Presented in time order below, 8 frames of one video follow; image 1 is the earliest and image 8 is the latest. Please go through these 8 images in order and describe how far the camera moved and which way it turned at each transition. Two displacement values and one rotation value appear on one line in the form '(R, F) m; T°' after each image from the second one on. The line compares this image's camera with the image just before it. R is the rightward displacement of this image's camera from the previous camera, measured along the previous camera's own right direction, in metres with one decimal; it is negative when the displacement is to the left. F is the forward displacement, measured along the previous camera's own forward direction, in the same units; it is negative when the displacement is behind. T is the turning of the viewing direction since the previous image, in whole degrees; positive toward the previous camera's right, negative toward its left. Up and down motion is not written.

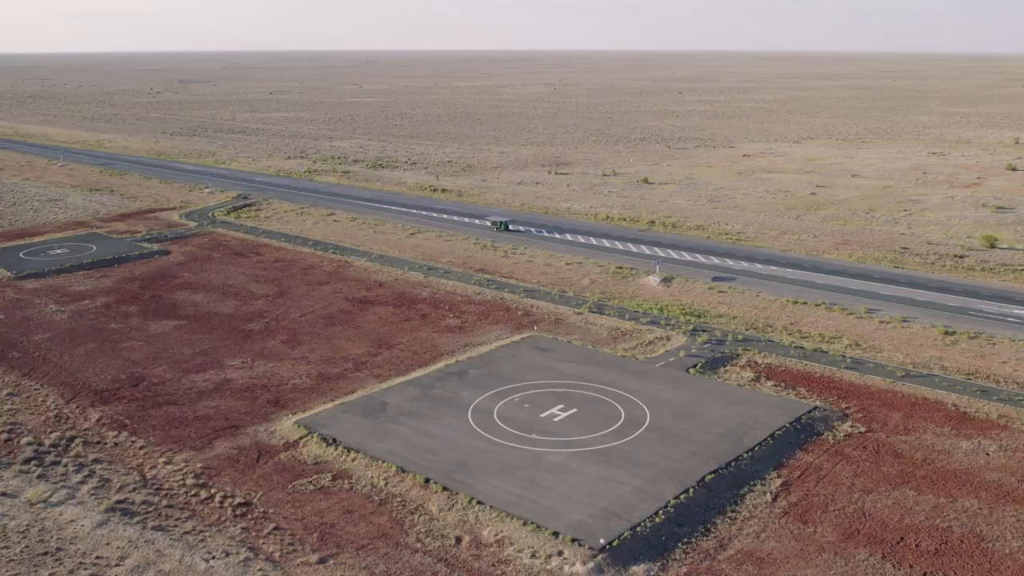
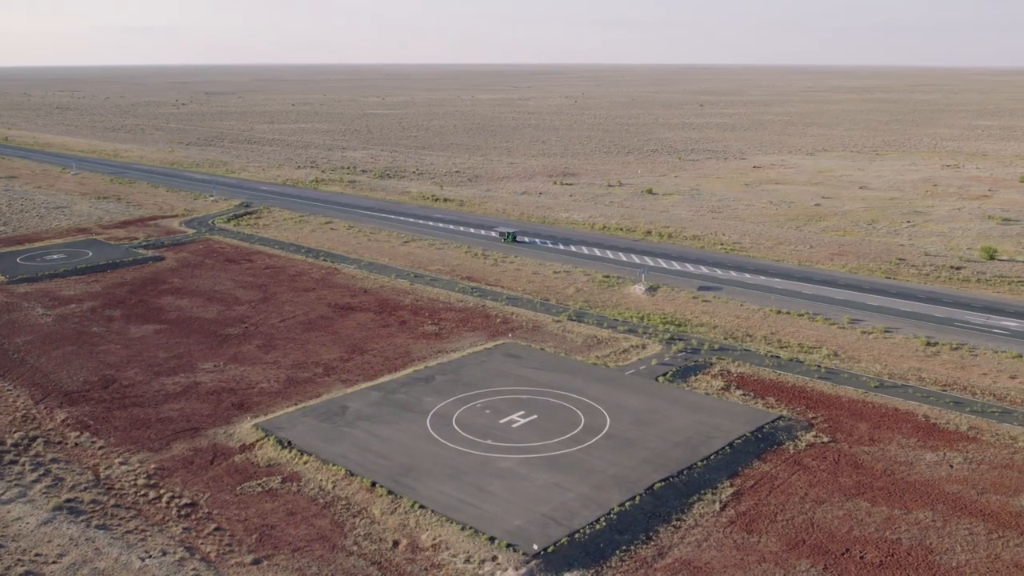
(+1.8, +0.1) m; -2°
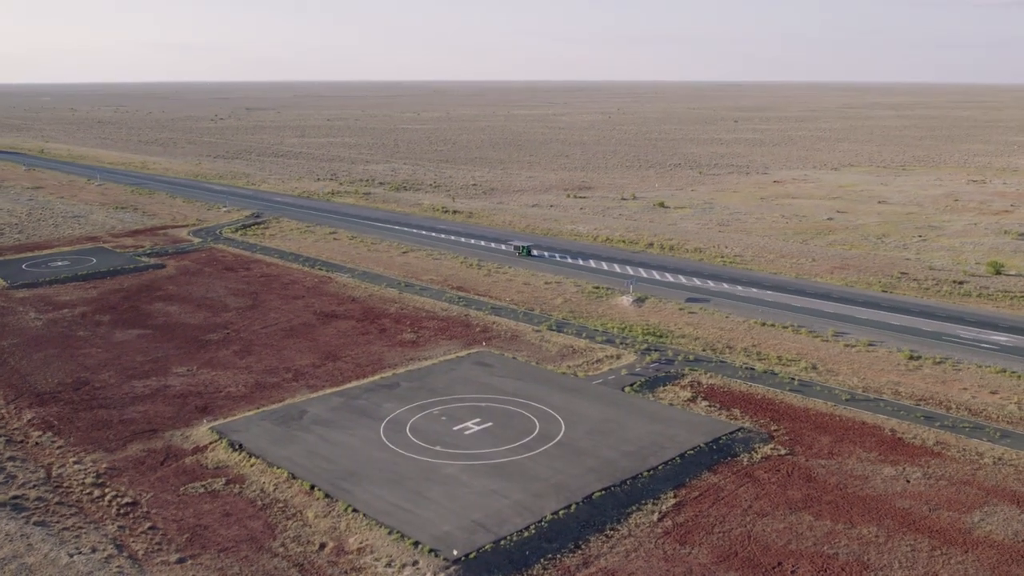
(+2.3, +0.2) m; -3°
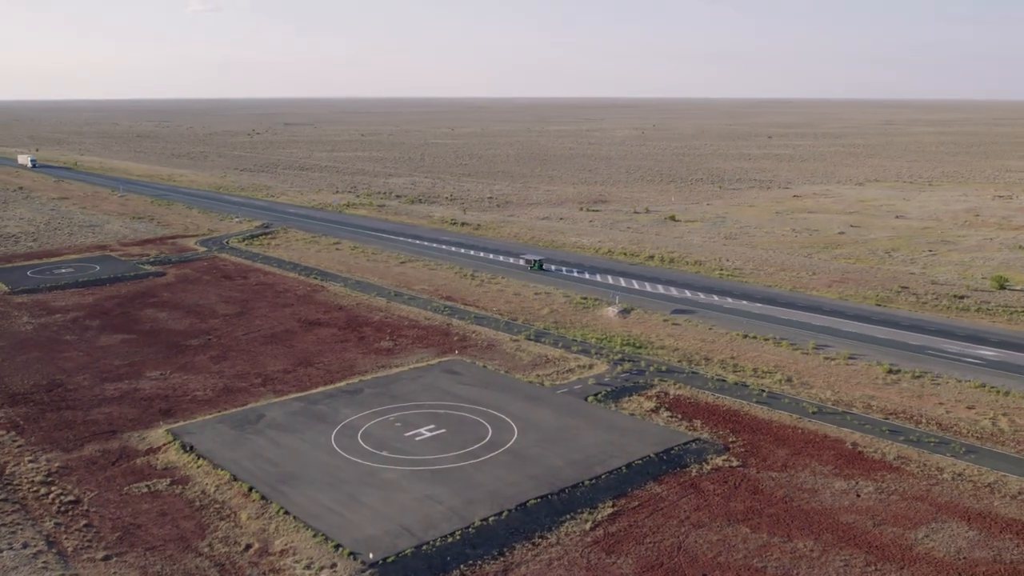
(+2.3, +0.2) m; -3°
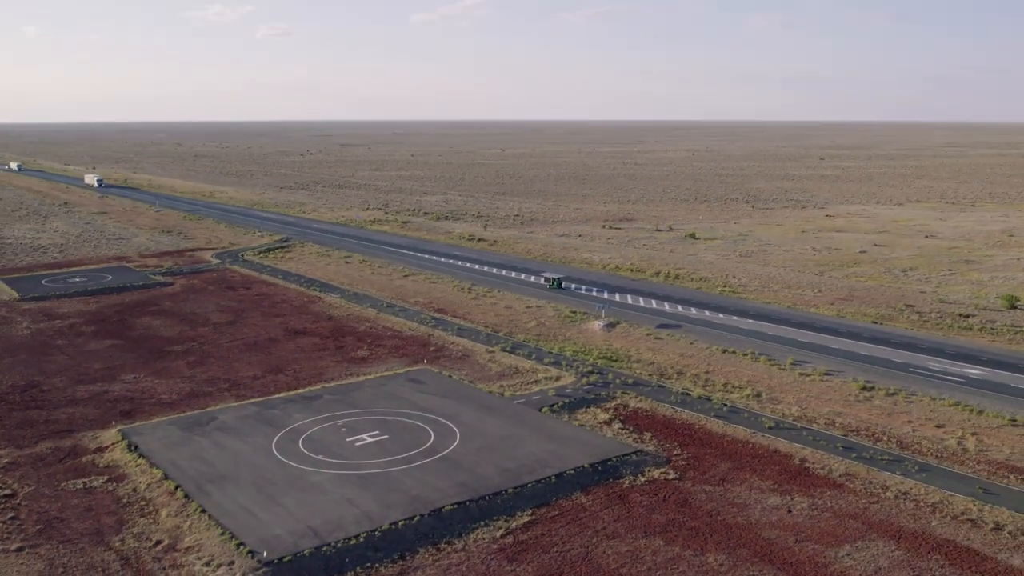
(+3.1, +0.3) m; -4°
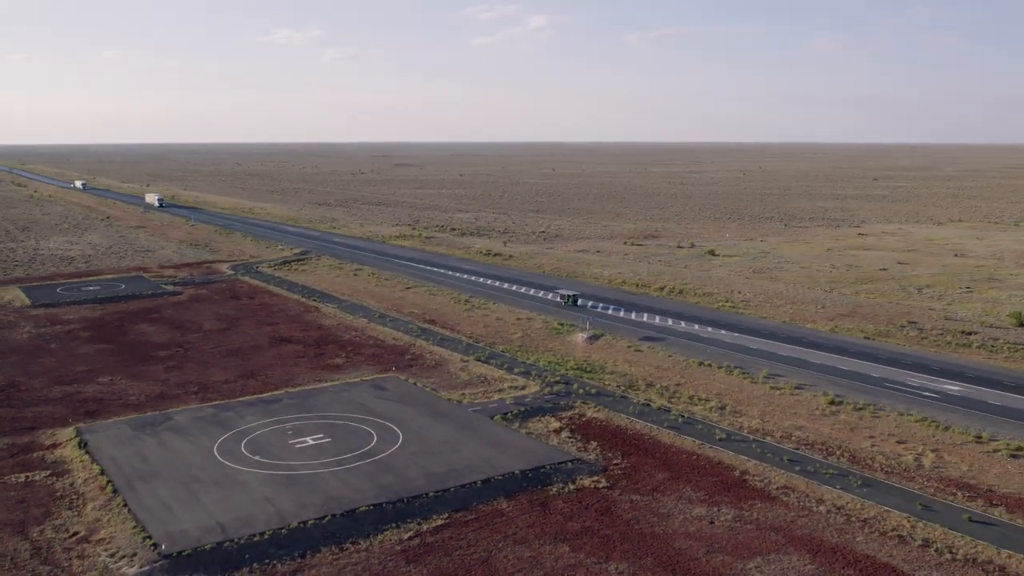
(+3.1, +0.2) m; -4°
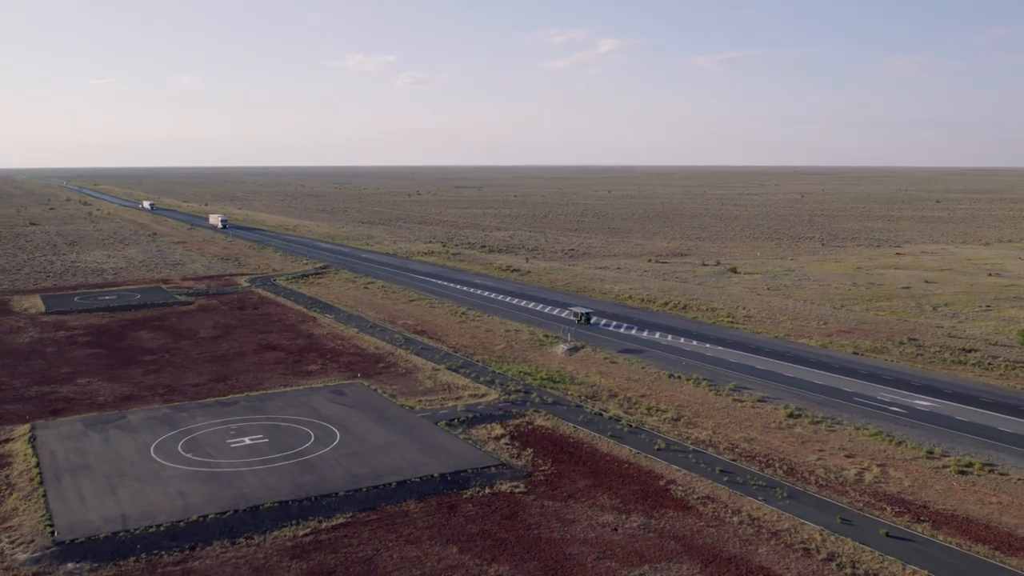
(+3.5, +0.3) m; -4°
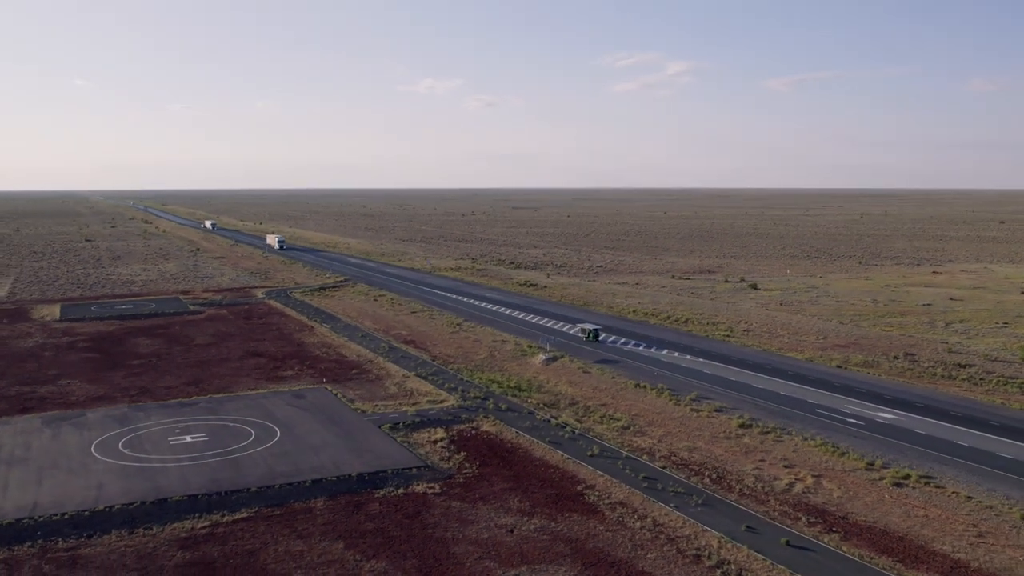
(+3.5, +0.3) m; -4°
